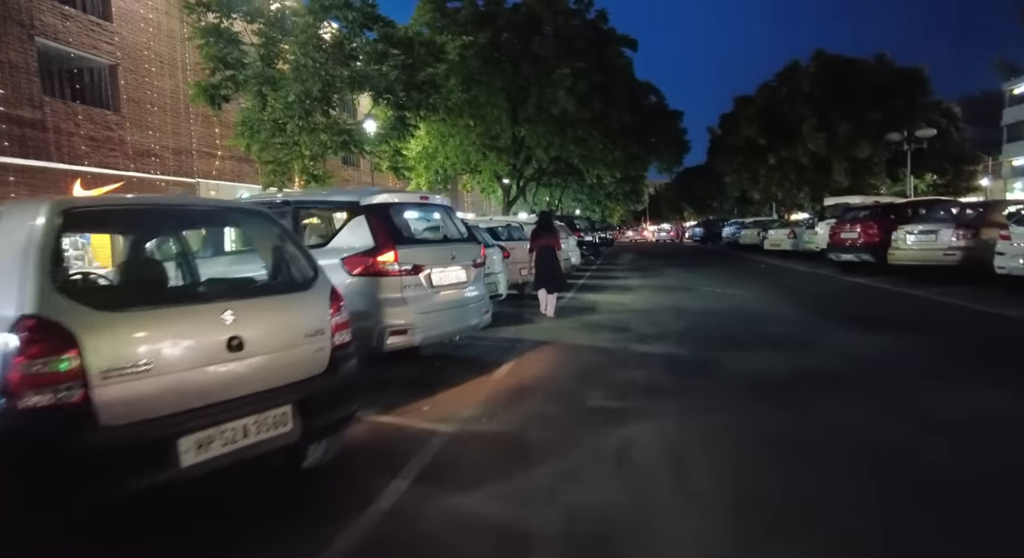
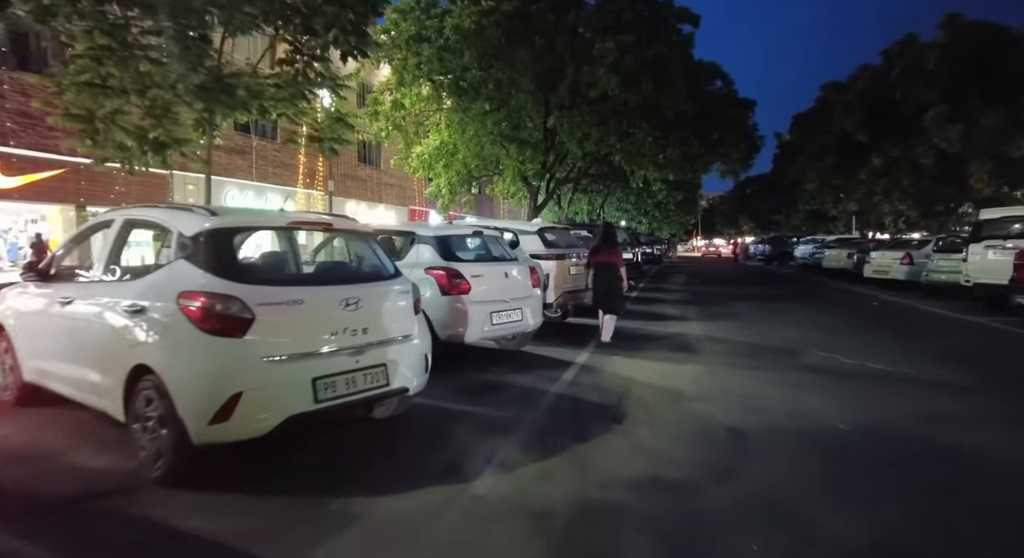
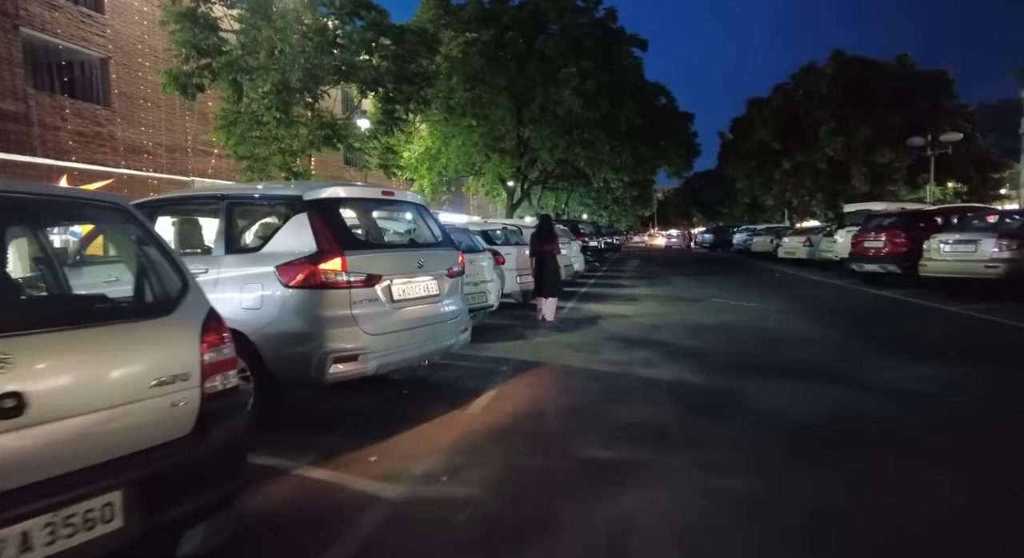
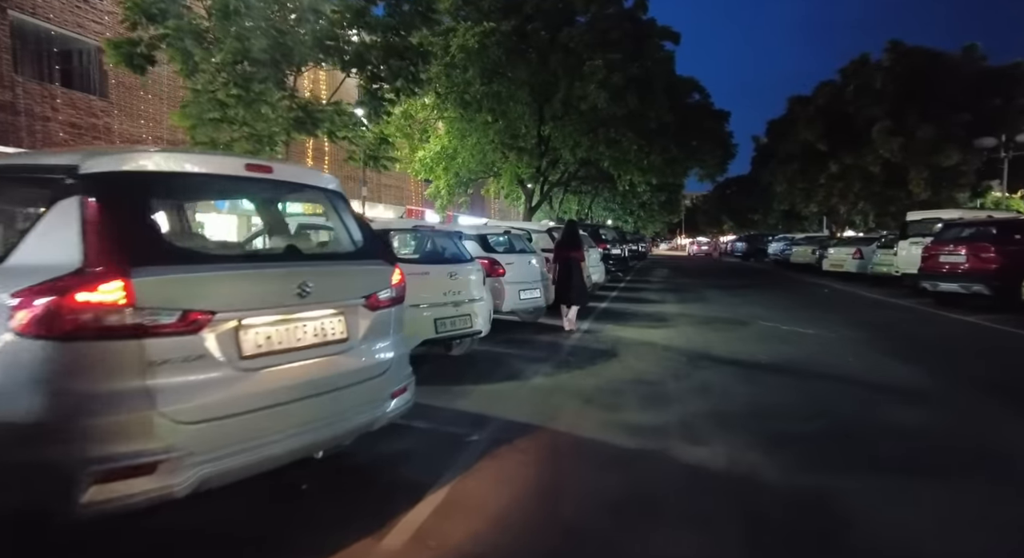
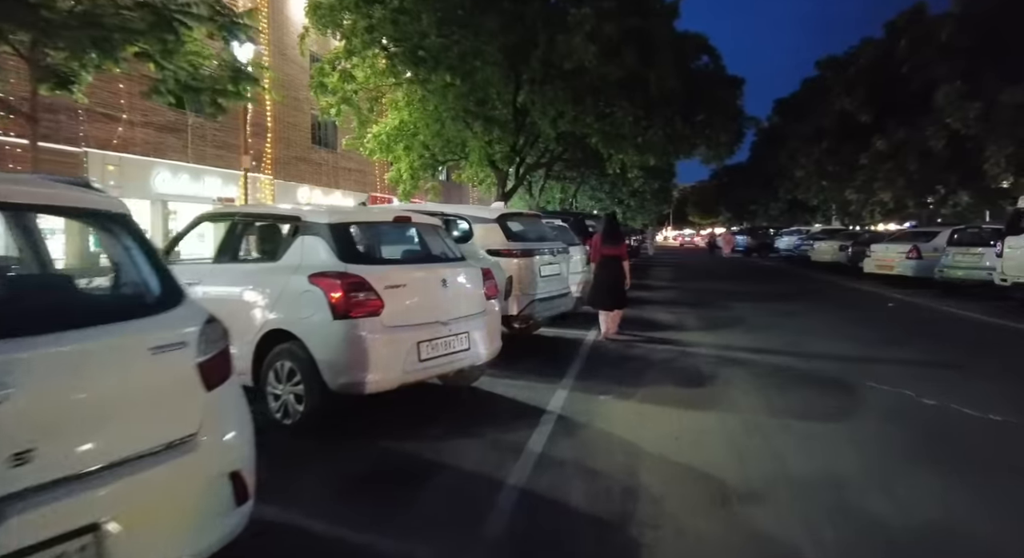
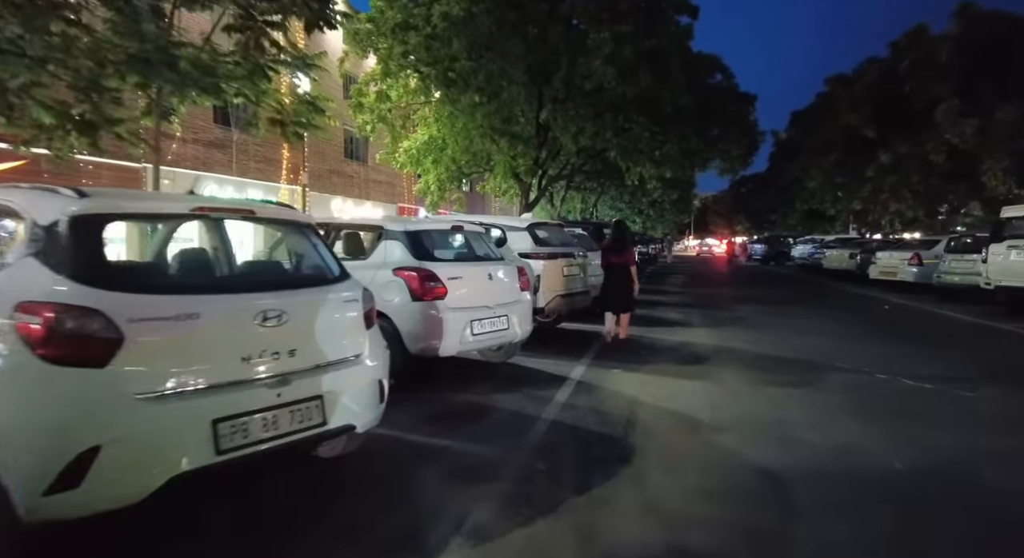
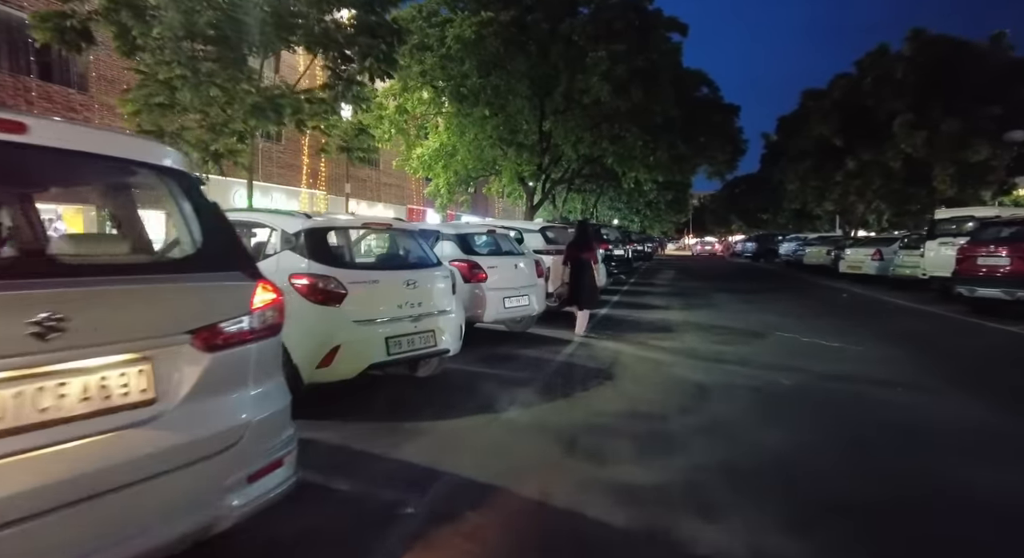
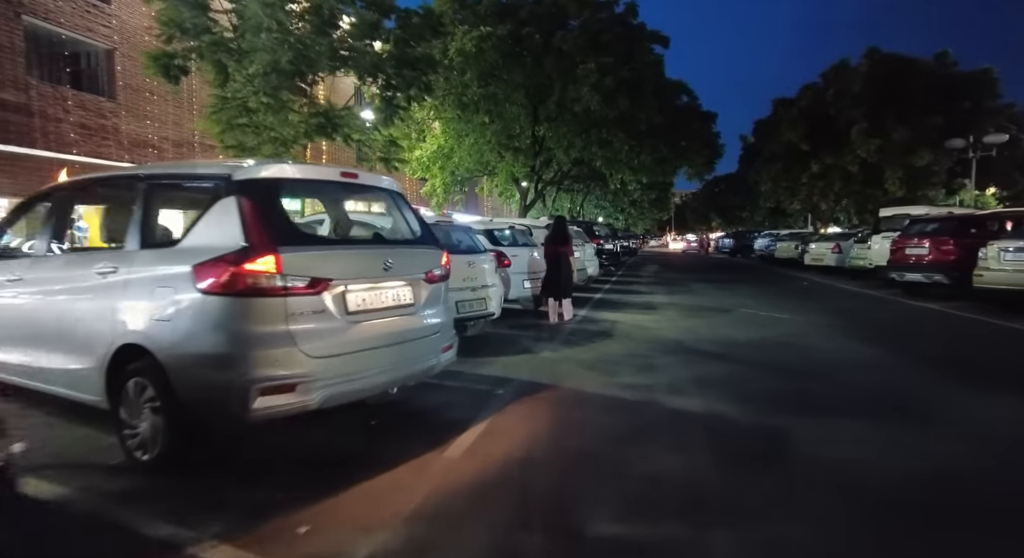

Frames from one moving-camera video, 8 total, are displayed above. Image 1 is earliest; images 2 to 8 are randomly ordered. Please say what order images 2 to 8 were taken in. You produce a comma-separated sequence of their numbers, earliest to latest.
3, 8, 4, 7, 2, 6, 5
